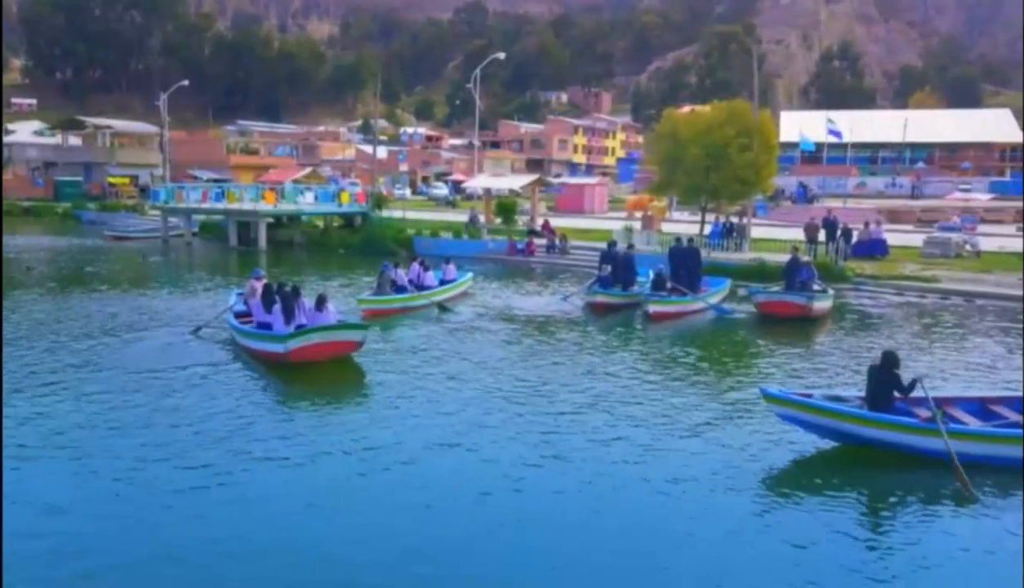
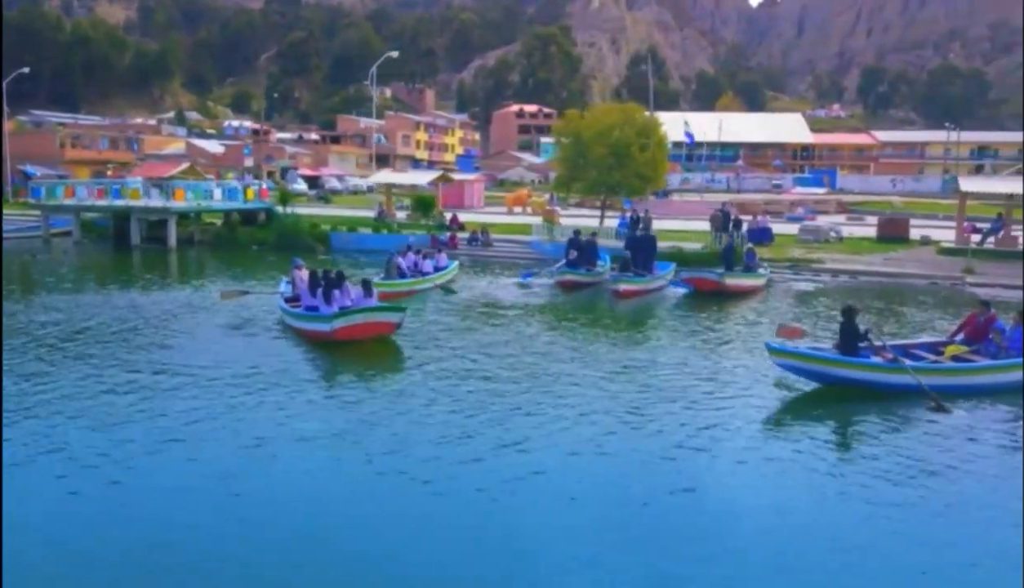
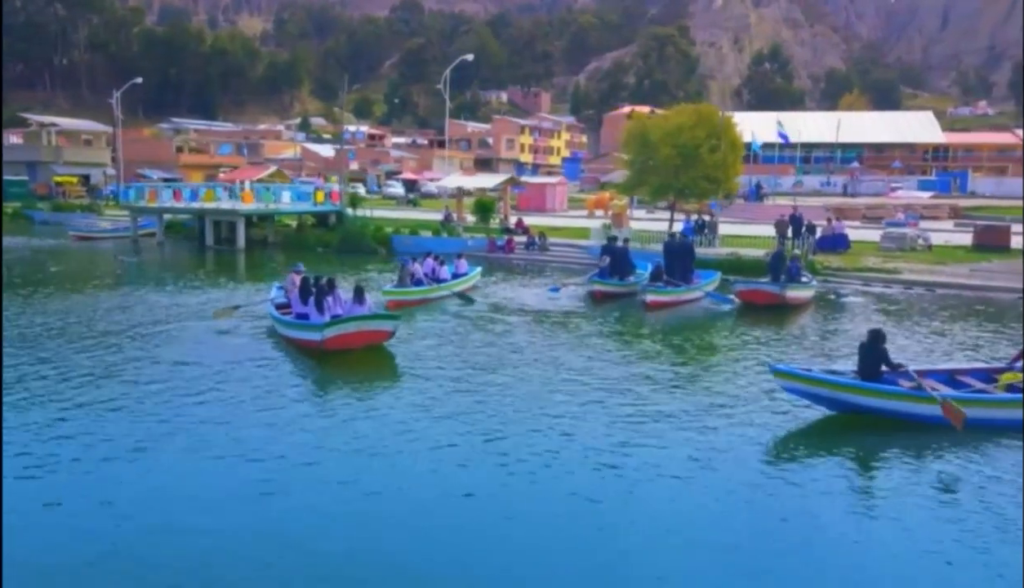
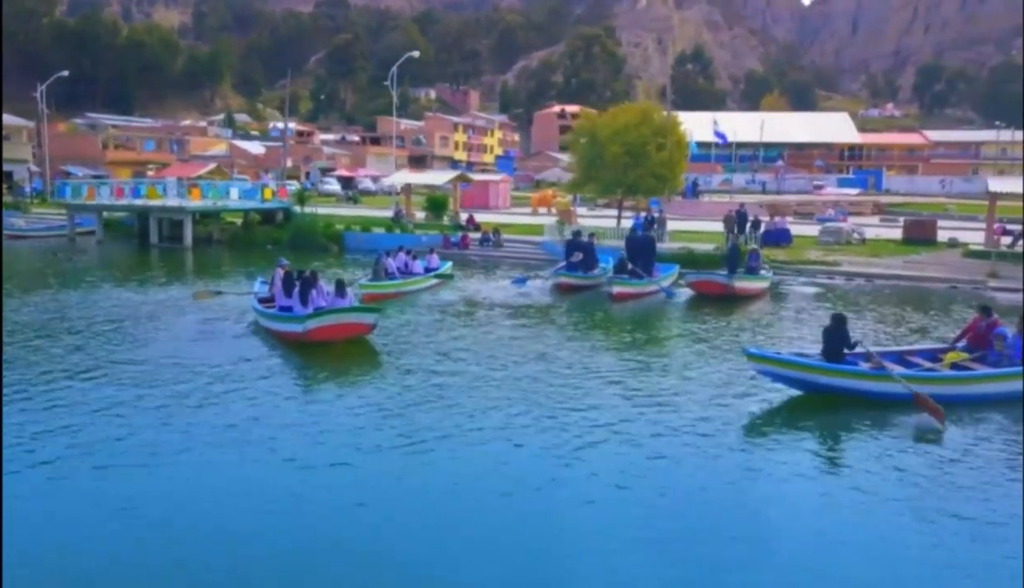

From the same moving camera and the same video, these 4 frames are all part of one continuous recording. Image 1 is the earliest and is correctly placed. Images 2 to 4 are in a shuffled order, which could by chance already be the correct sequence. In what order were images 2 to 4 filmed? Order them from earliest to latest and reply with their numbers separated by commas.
3, 4, 2
